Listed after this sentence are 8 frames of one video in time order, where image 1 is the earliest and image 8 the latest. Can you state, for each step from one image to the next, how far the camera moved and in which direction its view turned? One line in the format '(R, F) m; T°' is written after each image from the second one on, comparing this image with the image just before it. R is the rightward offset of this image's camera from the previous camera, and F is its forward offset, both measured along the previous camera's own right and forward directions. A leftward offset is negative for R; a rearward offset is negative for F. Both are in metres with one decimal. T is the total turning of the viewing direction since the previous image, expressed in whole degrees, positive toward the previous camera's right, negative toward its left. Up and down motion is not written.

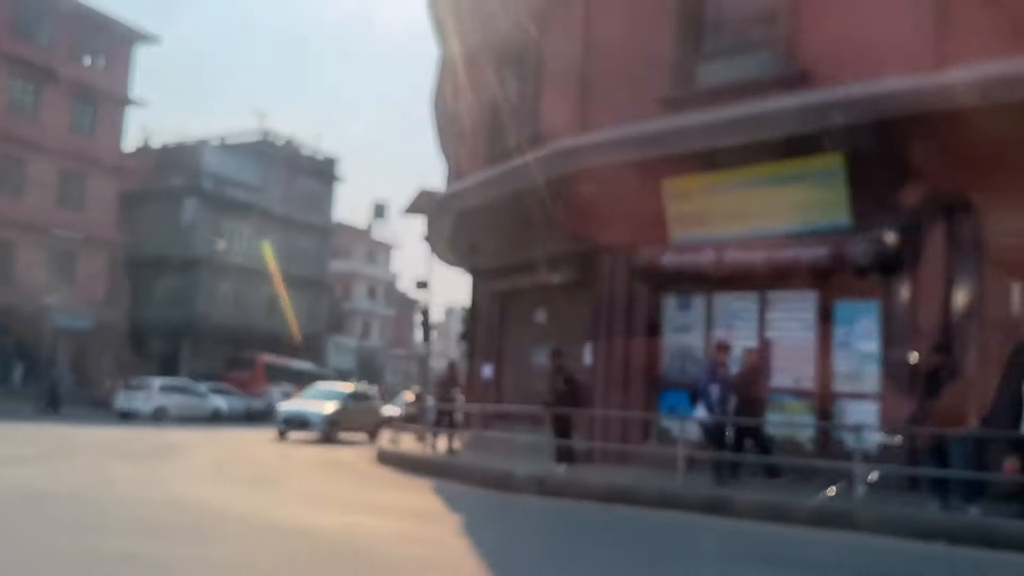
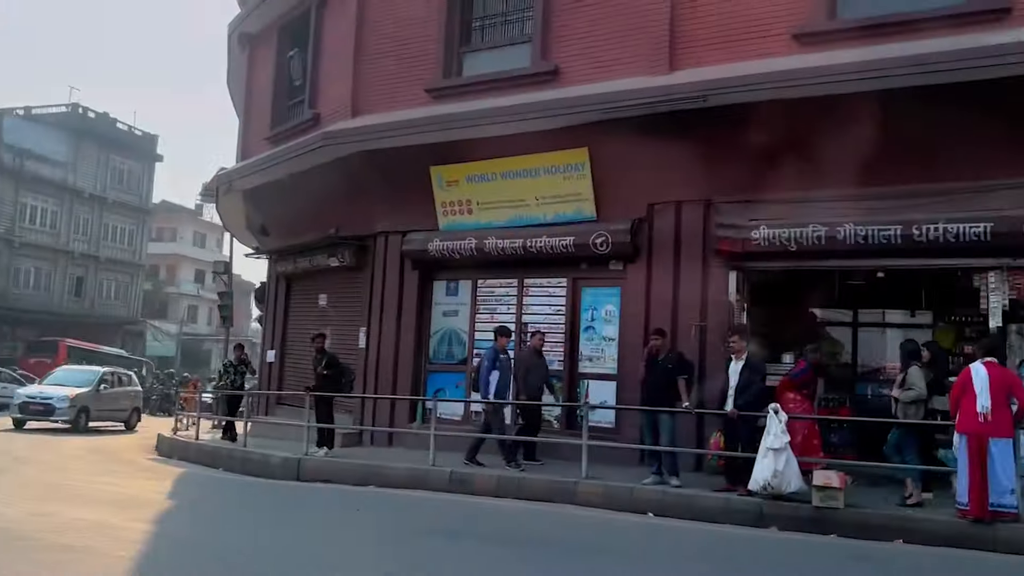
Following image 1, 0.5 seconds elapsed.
(+1.2, -0.2) m; +10°
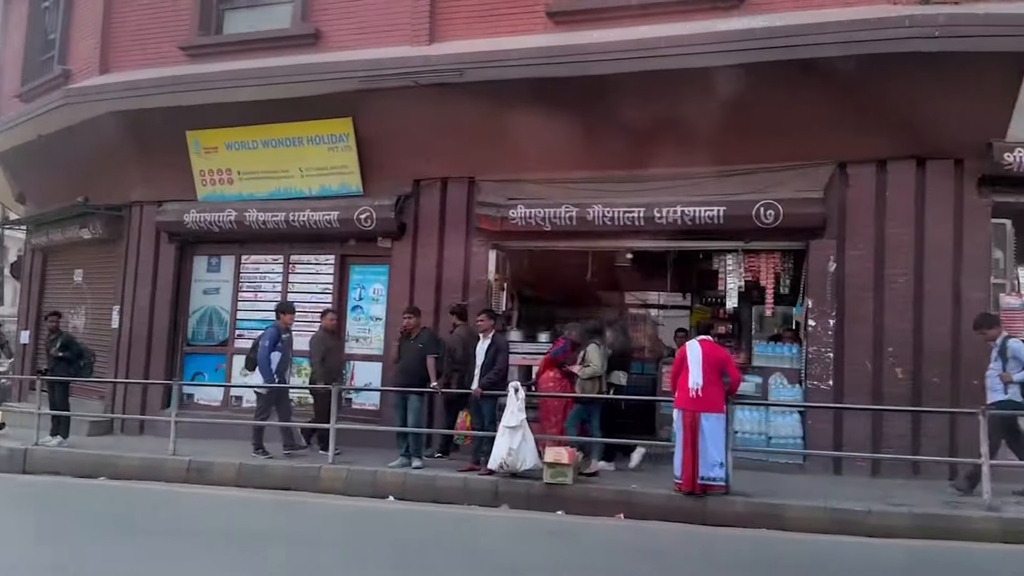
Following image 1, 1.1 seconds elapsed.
(+1.2, +0.3) m; +10°
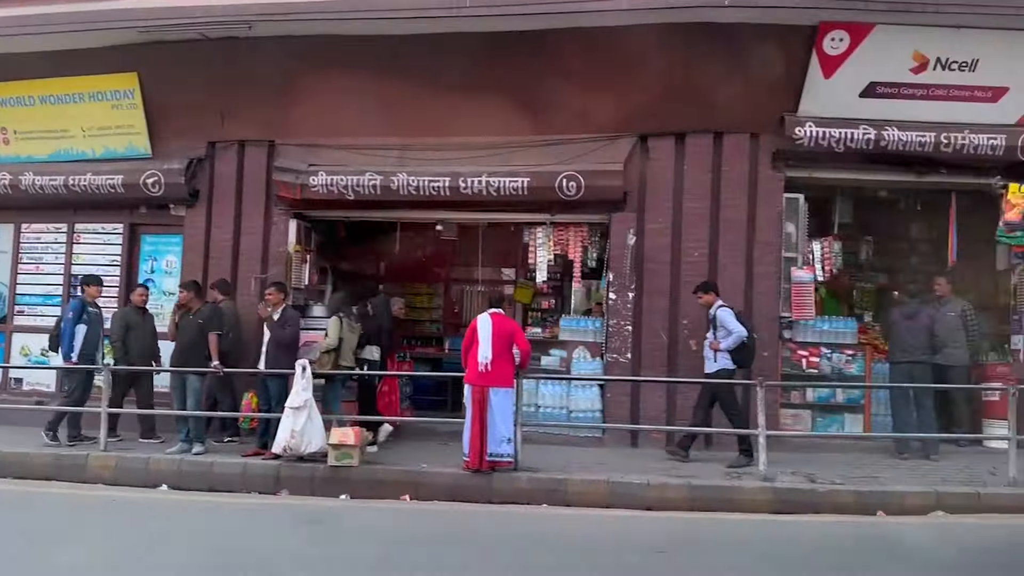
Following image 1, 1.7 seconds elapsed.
(+1.1, +0.3) m; +7°
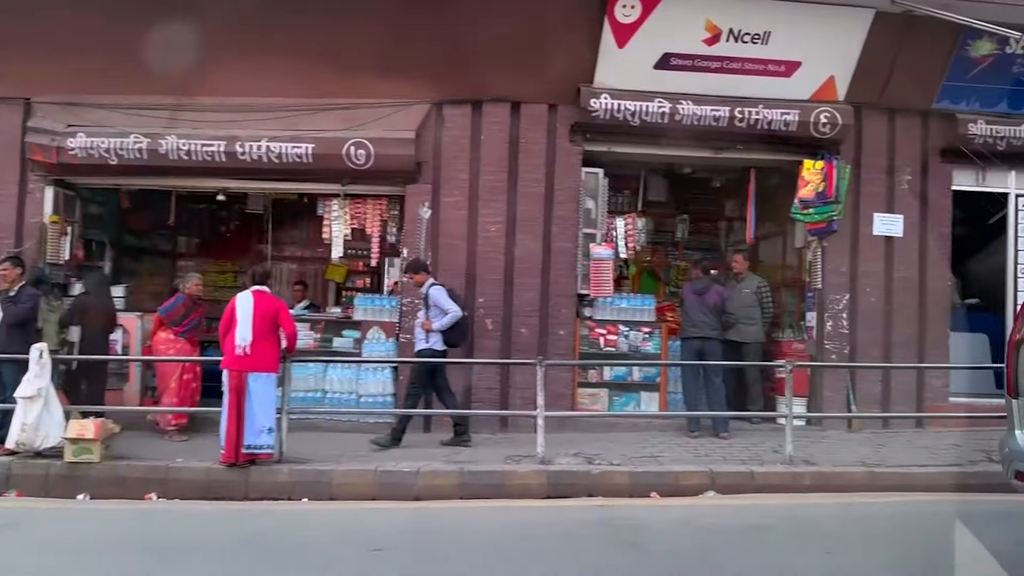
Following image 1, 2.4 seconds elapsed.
(+1.2, +0.4) m; +7°
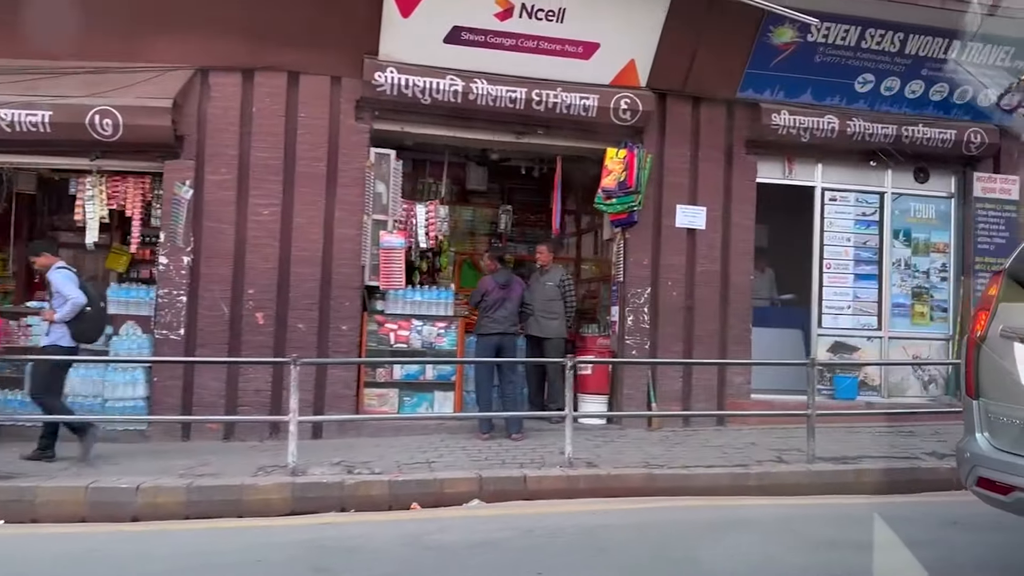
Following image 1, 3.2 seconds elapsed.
(+1.2, +0.6) m; +7°
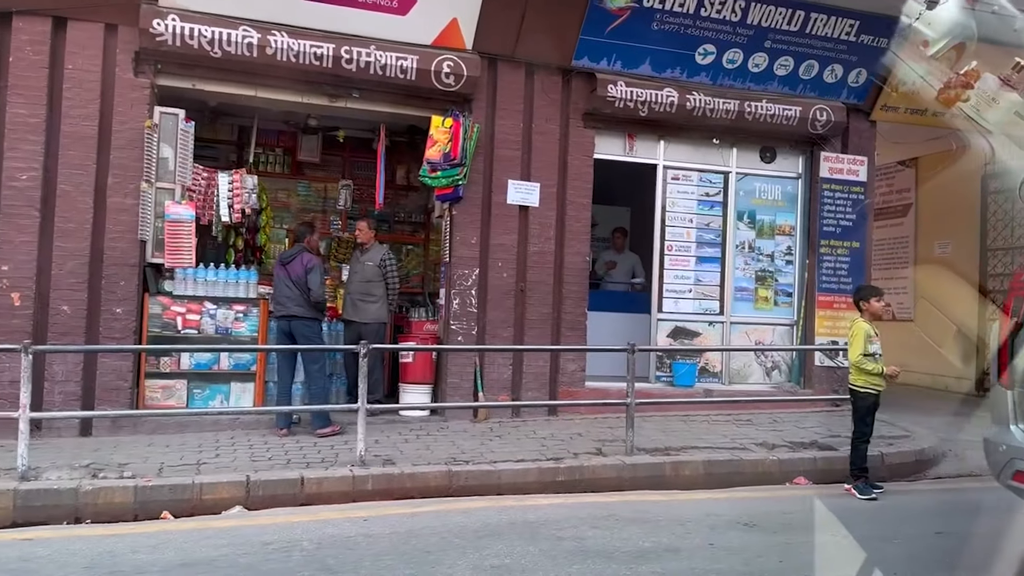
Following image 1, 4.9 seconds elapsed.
(+1.0, +0.6) m; +6°
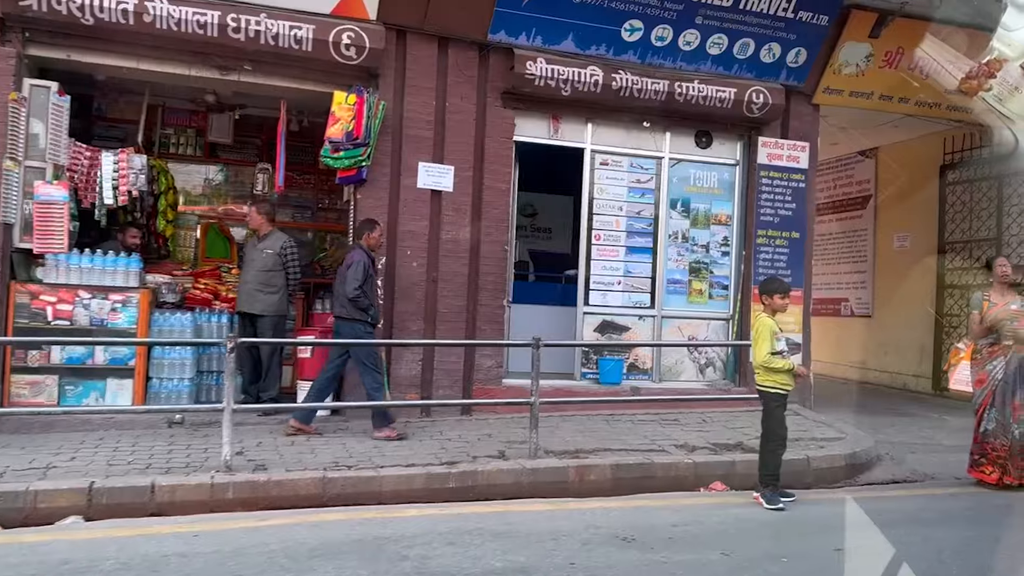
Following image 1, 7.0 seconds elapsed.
(+0.7, +0.5) m; +1°
